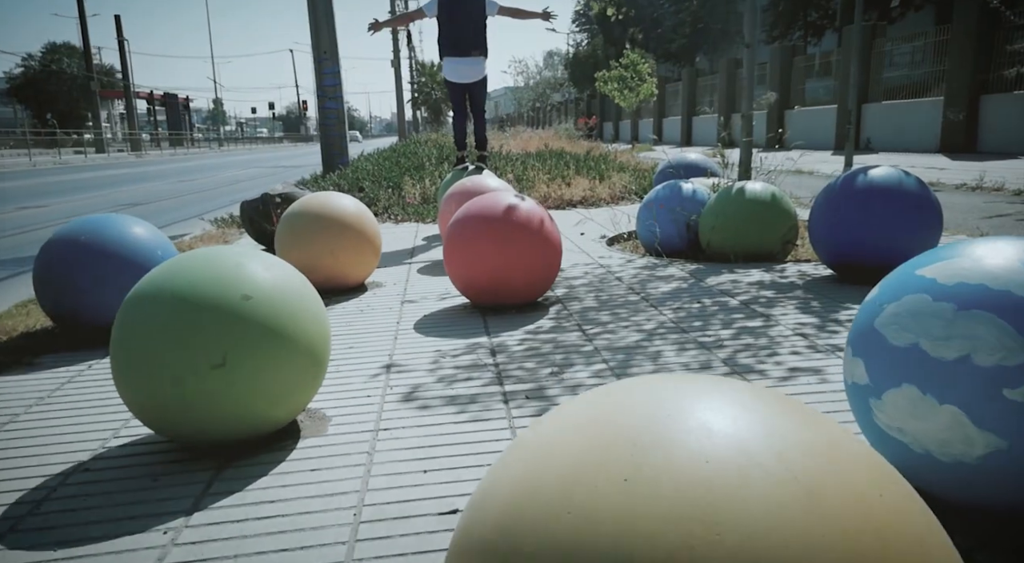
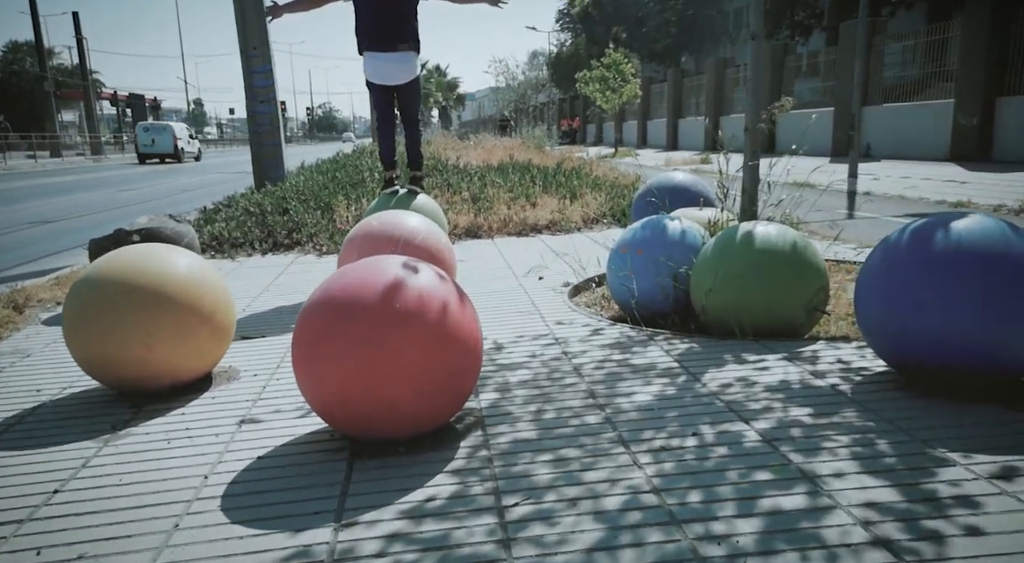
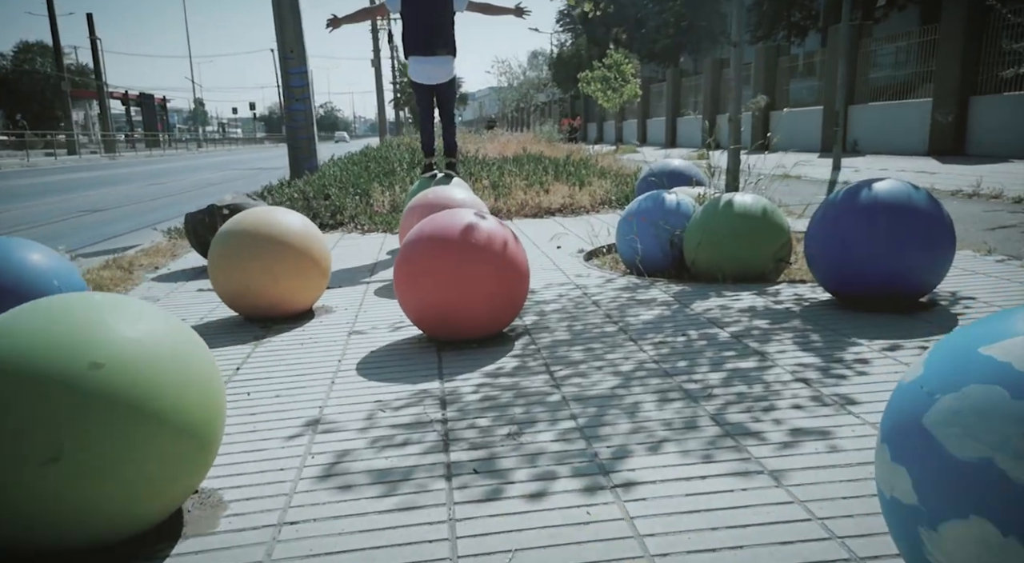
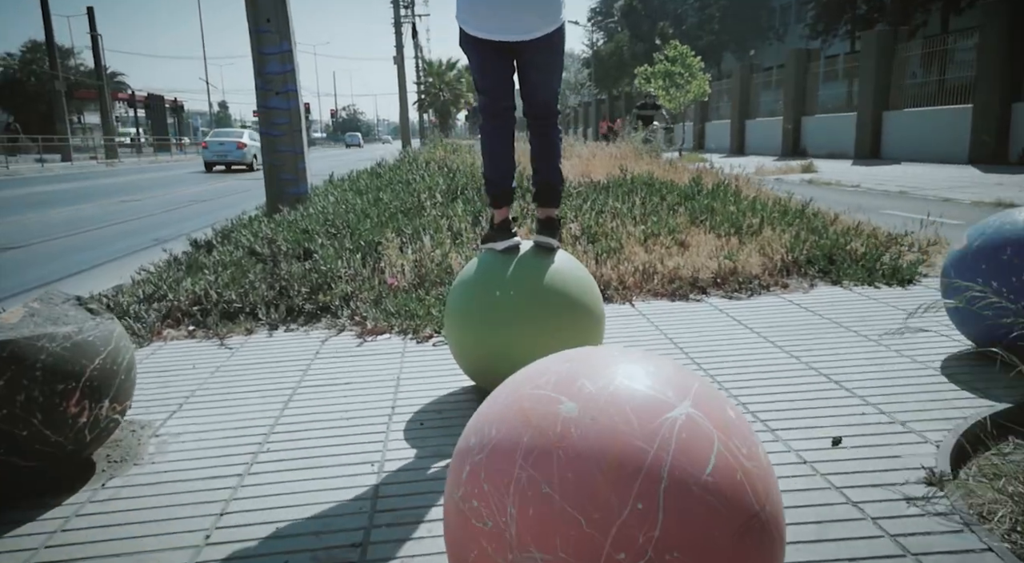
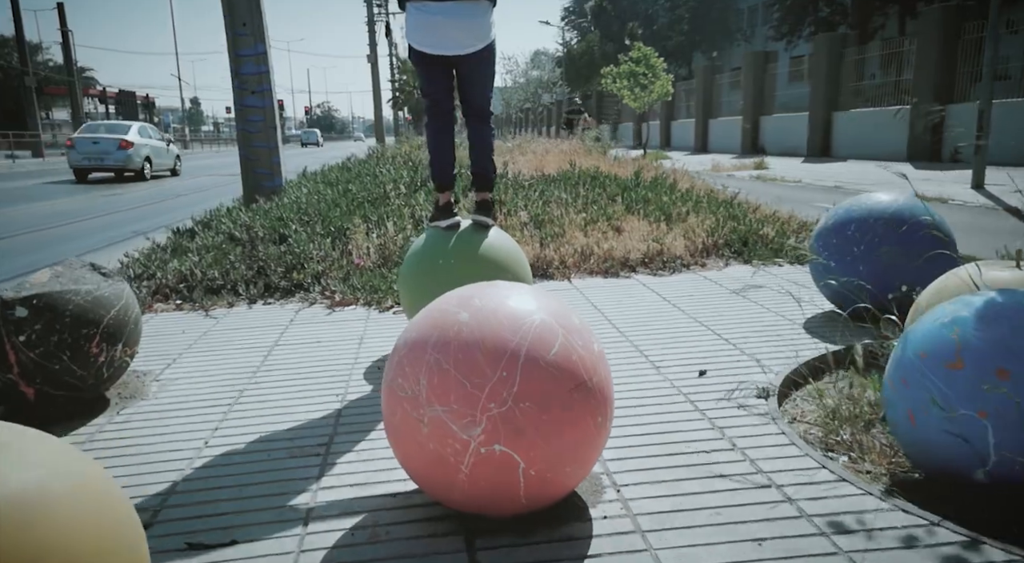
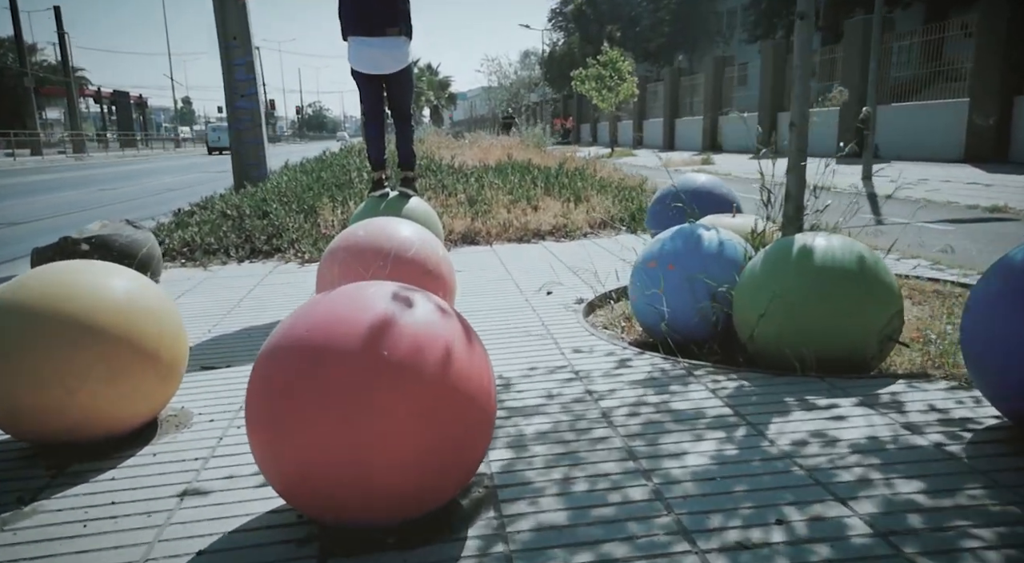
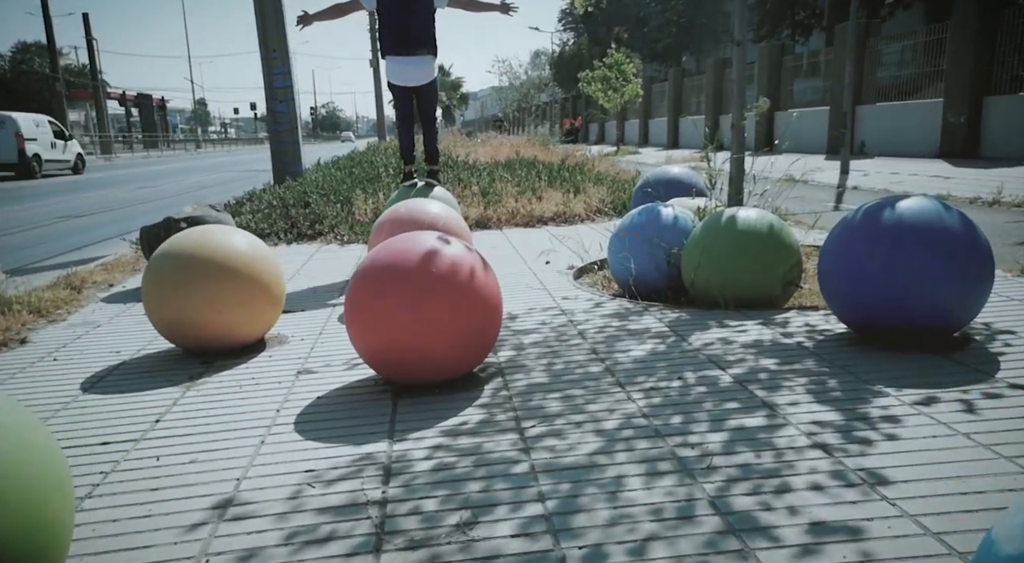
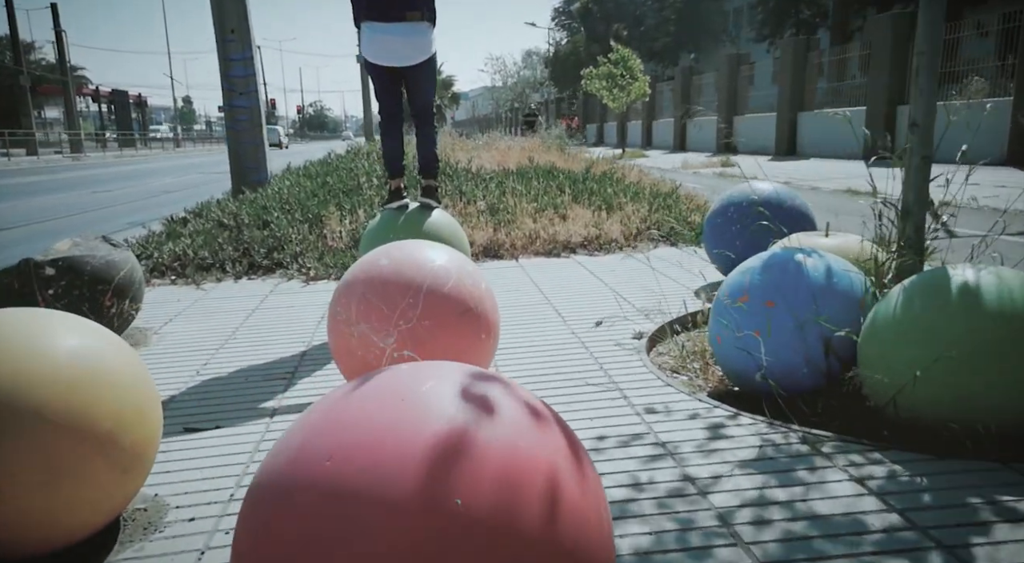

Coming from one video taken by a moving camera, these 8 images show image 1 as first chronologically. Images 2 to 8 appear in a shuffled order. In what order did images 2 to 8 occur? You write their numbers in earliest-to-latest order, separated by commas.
3, 7, 2, 6, 8, 5, 4
